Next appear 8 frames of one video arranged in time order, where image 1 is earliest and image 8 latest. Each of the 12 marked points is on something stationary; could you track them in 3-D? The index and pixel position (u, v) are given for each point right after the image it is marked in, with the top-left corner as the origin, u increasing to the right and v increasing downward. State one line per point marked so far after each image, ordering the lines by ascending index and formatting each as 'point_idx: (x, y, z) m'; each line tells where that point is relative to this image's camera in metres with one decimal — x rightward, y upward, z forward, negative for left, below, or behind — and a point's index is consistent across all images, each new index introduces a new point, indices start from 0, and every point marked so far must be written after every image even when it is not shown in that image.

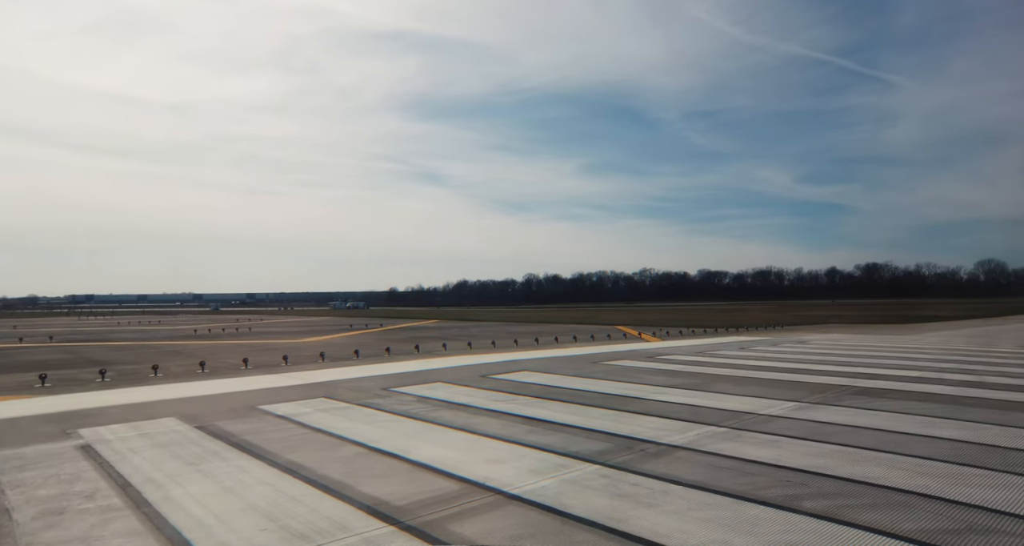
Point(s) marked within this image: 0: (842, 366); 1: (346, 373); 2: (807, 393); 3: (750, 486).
0: (+9.4, -2.6, +17.0) m
1: (-4.2, -2.5, +15.1) m
2: (+5.7, -2.3, +11.7) m
3: (+2.5, -2.2, +6.1) m
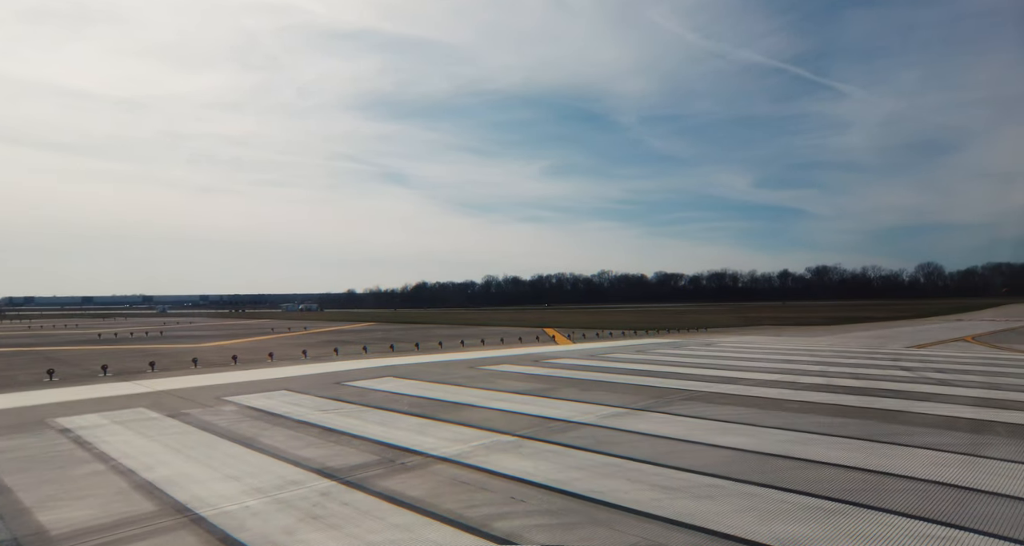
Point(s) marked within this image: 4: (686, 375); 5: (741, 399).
0: (+5.8, -2.7, +17.1) m
1: (-7.6, -2.6, +14.5) m
2: (+2.5, -2.4, +11.6) m
3: (-0.4, -2.3, +5.9) m
4: (+4.5, -2.6, +15.4) m
5: (+4.3, -2.4, +11.3) m
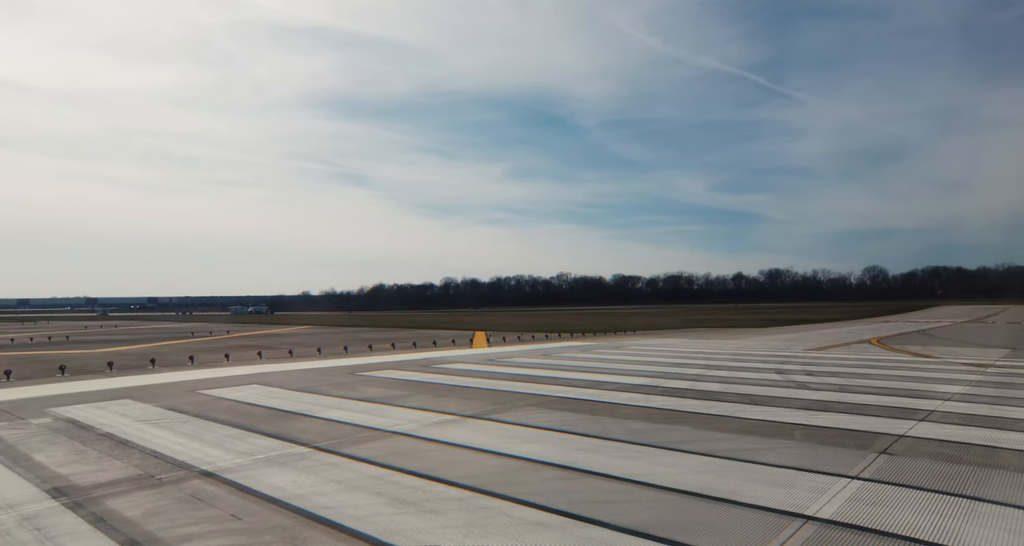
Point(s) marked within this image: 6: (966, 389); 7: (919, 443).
0: (+2.5, -2.8, +17.2) m
1: (-10.8, -2.7, +13.8) m
2: (-0.5, -2.5, +11.5) m
3: (-3.1, -2.3, +5.6) m
4: (+1.2, -2.7, +15.4) m
5: (+1.3, -2.5, +11.3) m
6: (+10.1, -2.5, +13.3) m
7: (+5.5, -2.3, +8.1) m
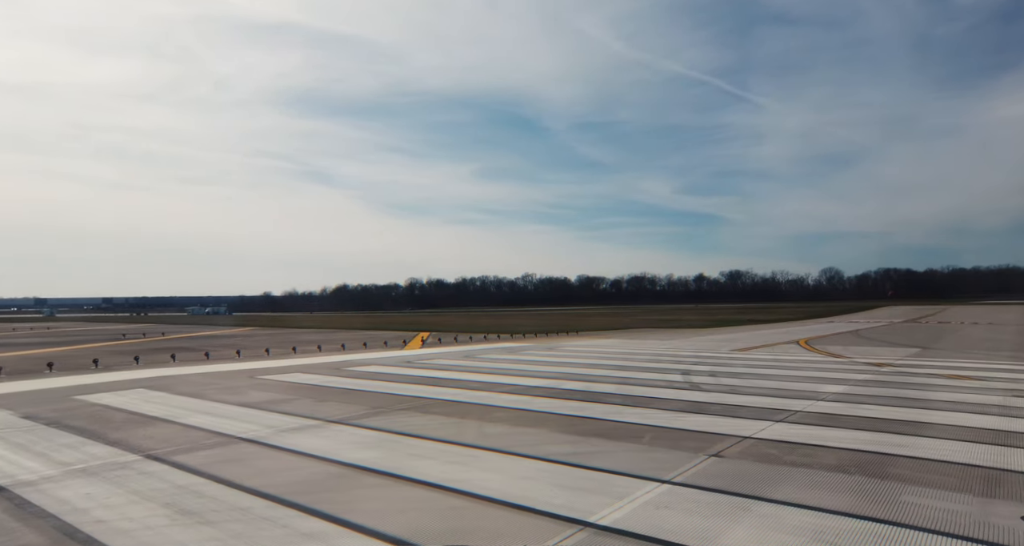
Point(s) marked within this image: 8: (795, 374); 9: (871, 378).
0: (-0.2, -2.9, +17.1) m
1: (-13.2, -2.7, +13.0) m
2: (-2.9, -2.6, +11.3) m
3: (-5.2, -2.3, +5.3) m
4: (-1.3, -2.8, +15.3) m
5: (-1.0, -2.5, +11.2) m
6: (+7.6, -2.6, +13.6) m
7: (+3.3, -2.3, +8.2) m
8: (+7.8, -2.8, +16.5) m
9: (+9.5, -2.7, +15.9) m
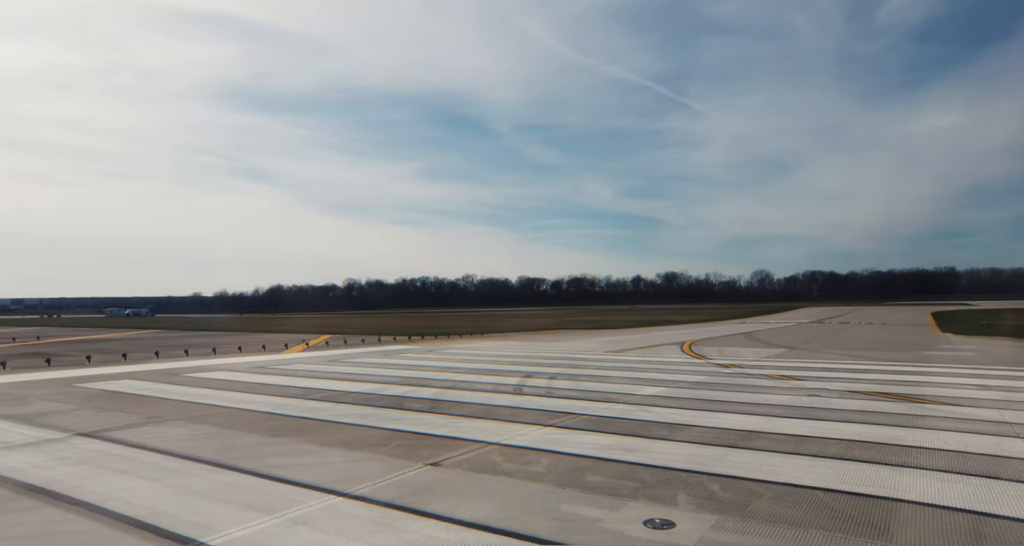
0: (-4.6, -2.9, +16.7) m
1: (-17.2, -2.7, +11.5) m
2: (-6.8, -2.6, +10.7) m
3: (-8.5, -2.4, +4.5) m
4: (-5.6, -2.8, +14.8) m
5: (-4.9, -2.6, +10.7) m
6: (+3.5, -2.7, +13.9) m
7: (-0.3, -2.4, +8.1) m
8: (+3.4, -2.8, +16.7) m
9: (+5.1, -2.9, +16.3) m
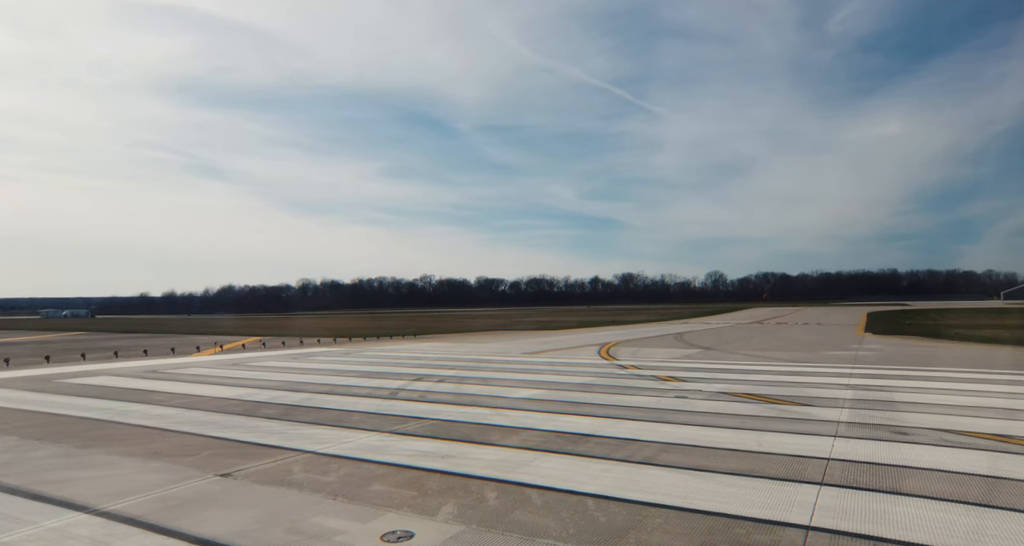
0: (-7.6, -3.0, +16.1) m
1: (-19.9, -2.7, +10.2) m
2: (-9.4, -2.6, +10.0) m
3: (-10.8, -2.4, +3.7) m
4: (-8.5, -2.8, +14.2) m
5: (-7.6, -2.6, +10.1) m
6: (+0.6, -2.7, +13.8) m
7: (-2.8, -2.4, +7.9) m
8: (+0.4, -2.9, +16.7) m
9: (+2.1, -2.9, +16.4) m
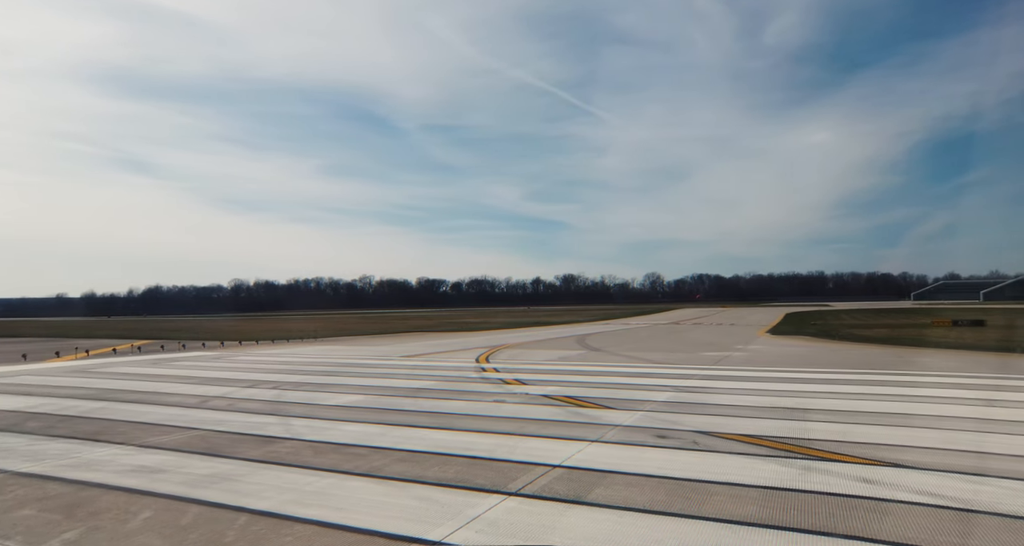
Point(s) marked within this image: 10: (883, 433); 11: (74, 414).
0: (-11.8, -3.0, +15.0) m
1: (-23.5, -2.6, +8.0) m
2: (-13.1, -2.6, +8.7) m
3: (-13.9, -2.4, +2.4) m
4: (-12.5, -2.8, +13.0) m
5: (-11.3, -2.6, +9.0) m
6: (-3.4, -2.8, +13.4) m
7: (-6.3, -2.5, +7.2) m
8: (-3.9, -2.9, +16.2) m
9: (-2.1, -3.0, +16.1) m
10: (+5.7, -2.4, +9.1) m
11: (-8.3, -2.7, +11.5) m
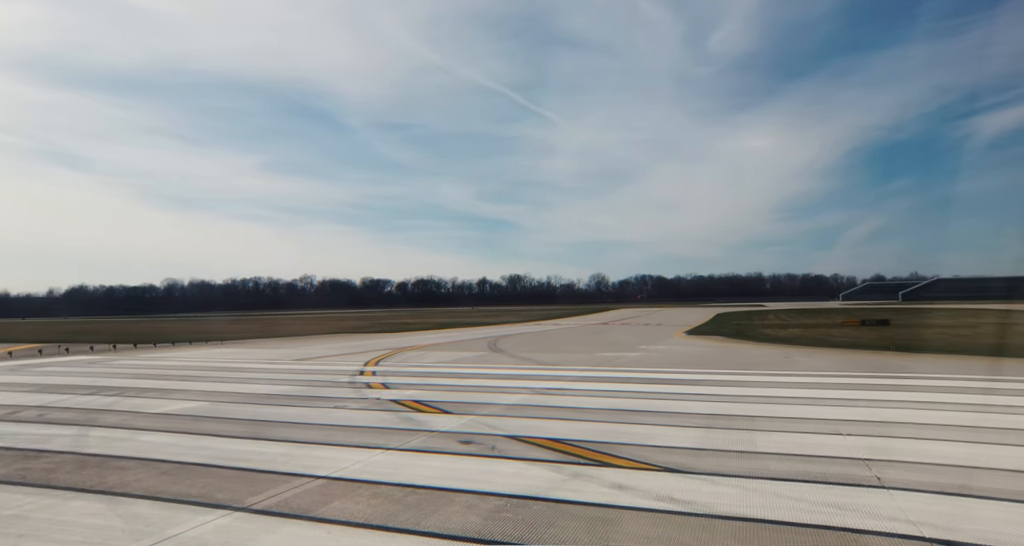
0: (-15.2, -3.0, +13.6) m
1: (-26.4, -2.6, +5.8) m
2: (-16.0, -2.6, +7.3) m
3: (-16.3, -2.3, +0.9) m
4: (-15.7, -2.8, +11.5) m
5: (-14.2, -2.6, +7.7) m
6: (-6.7, -2.8, +12.7) m
7: (-9.1, -2.4, +6.3) m
8: (-7.4, -2.9, +15.5) m
9: (-5.7, -3.0, +15.5) m
10: (+2.7, -2.5, +9.2) m
11: (-11.4, -2.7, +10.5) m
